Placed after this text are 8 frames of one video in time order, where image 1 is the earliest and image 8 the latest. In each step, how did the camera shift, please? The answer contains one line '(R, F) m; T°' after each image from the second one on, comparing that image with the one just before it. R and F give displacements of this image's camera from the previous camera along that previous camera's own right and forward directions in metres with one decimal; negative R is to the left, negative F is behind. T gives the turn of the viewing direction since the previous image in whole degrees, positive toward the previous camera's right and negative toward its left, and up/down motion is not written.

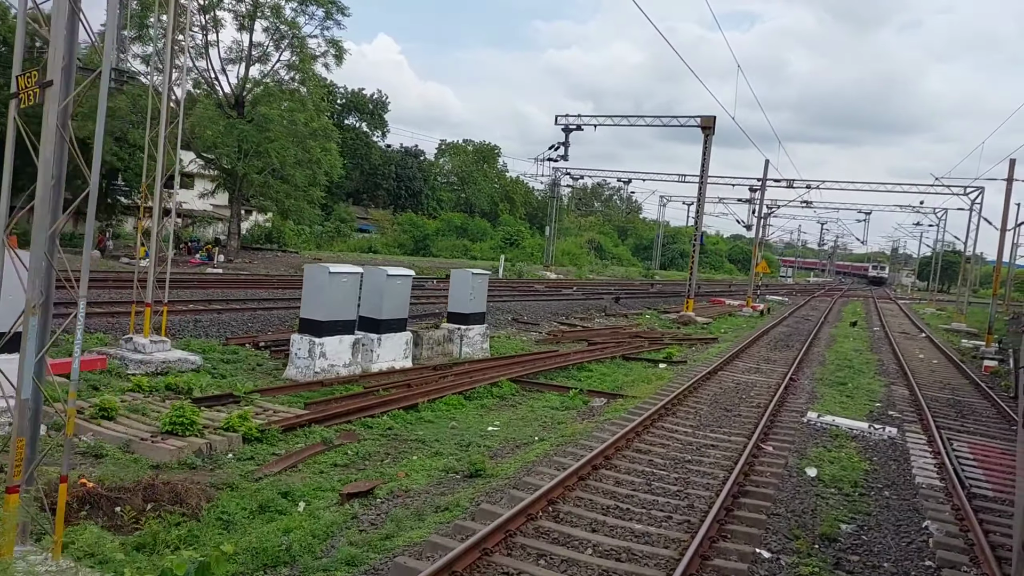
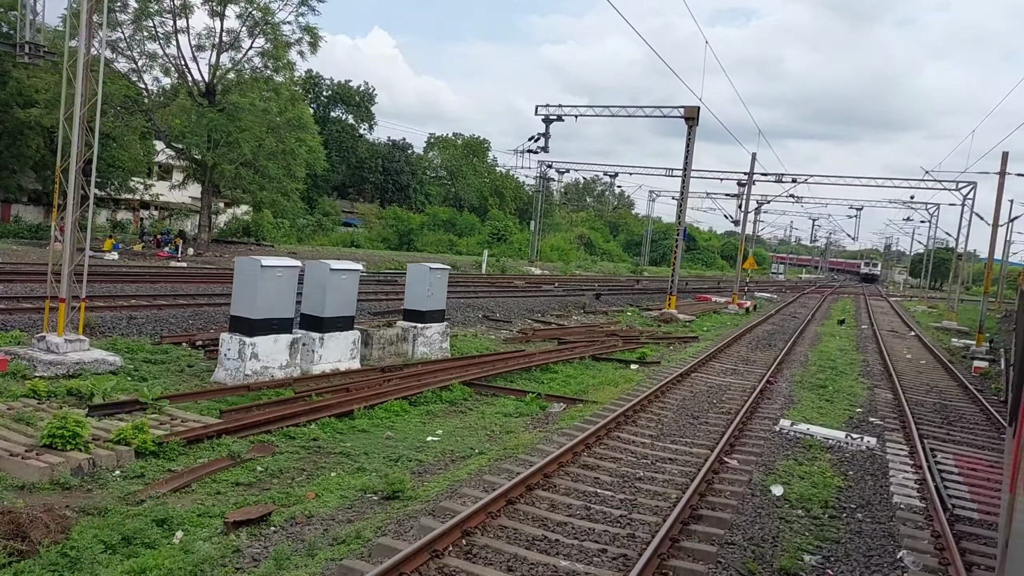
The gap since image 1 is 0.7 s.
(+0.6, +0.9) m; 0°
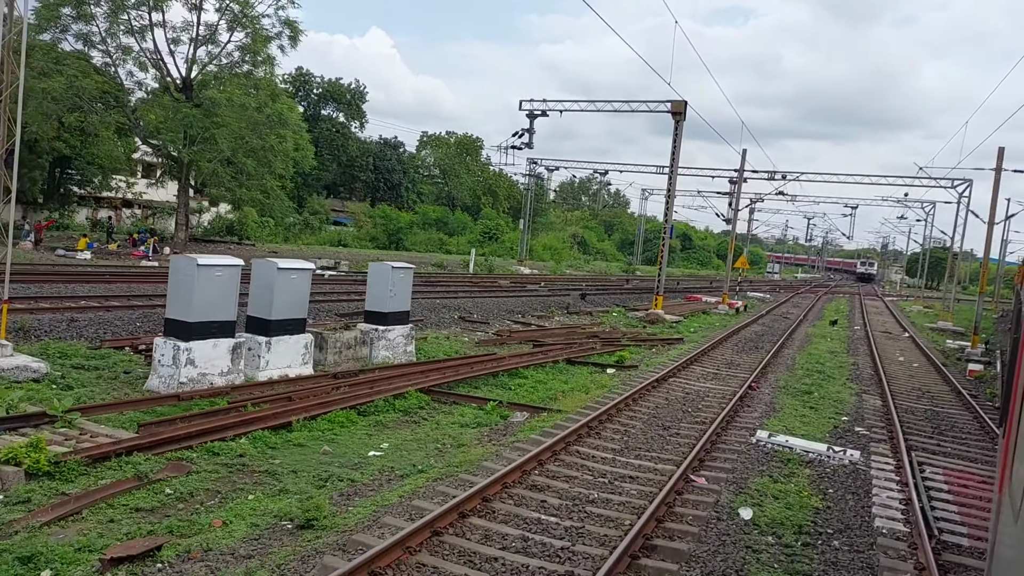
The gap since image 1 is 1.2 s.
(+0.5, +0.7) m; 0°
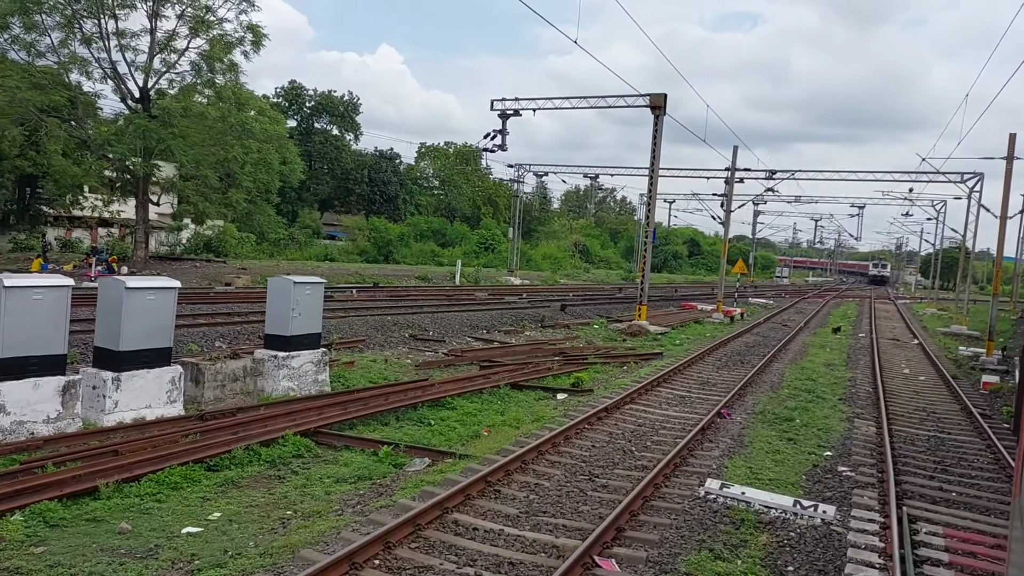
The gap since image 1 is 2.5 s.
(+1.2, +1.9) m; -1°
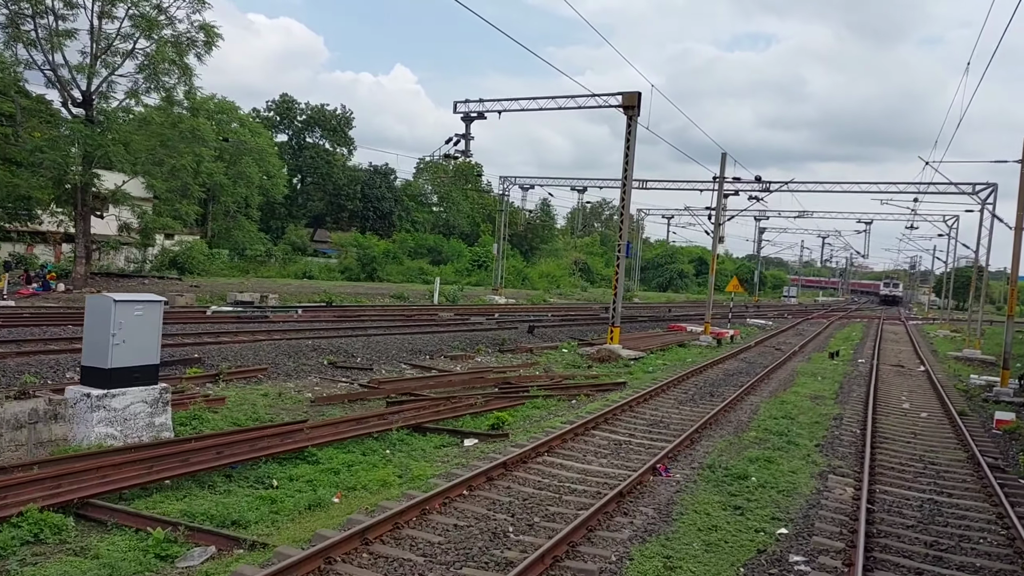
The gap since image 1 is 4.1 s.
(+1.4, +2.3) m; -1°
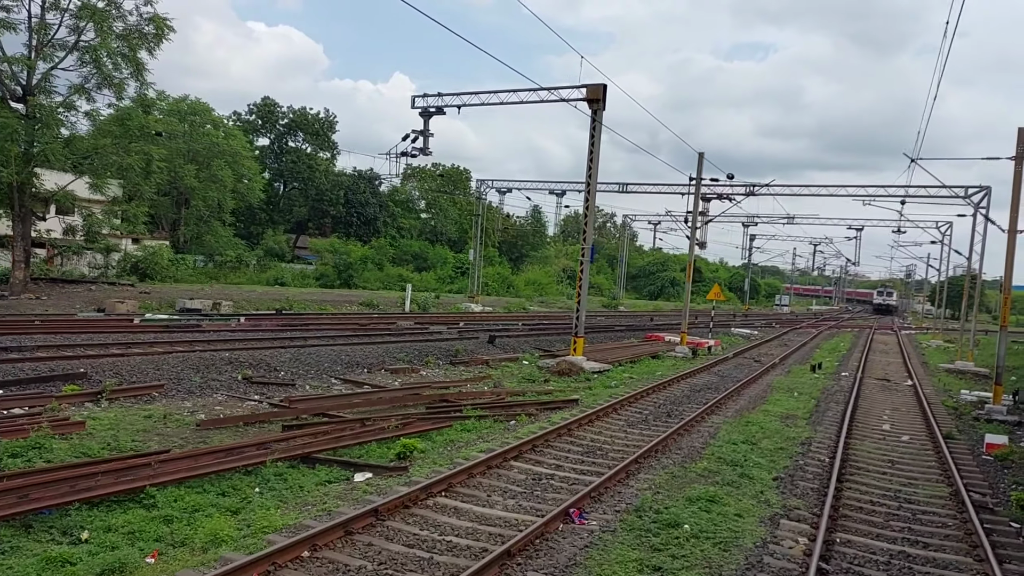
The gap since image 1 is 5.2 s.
(+1.0, +1.5) m; 0°
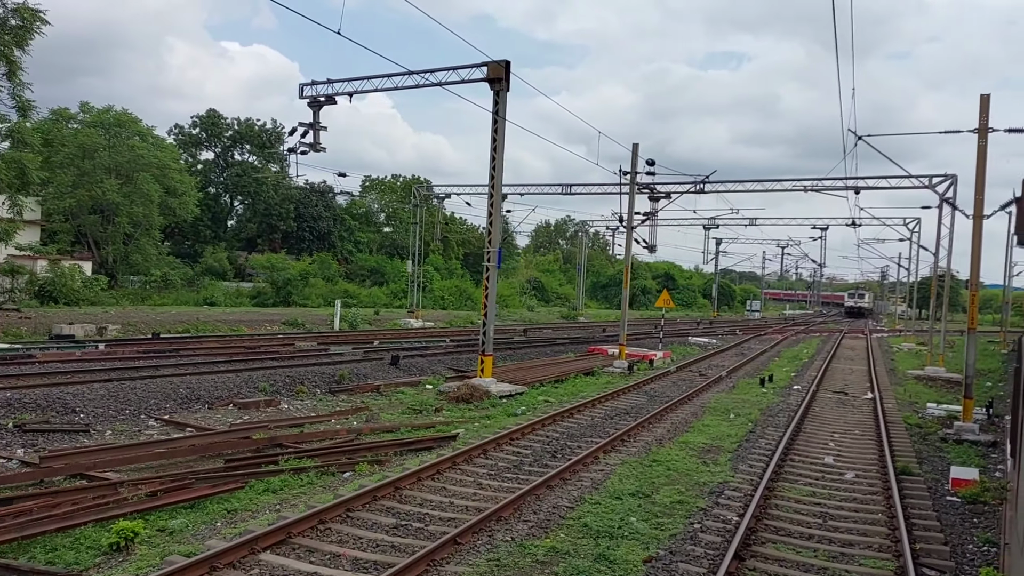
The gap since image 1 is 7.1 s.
(+1.8, +2.7) m; +1°
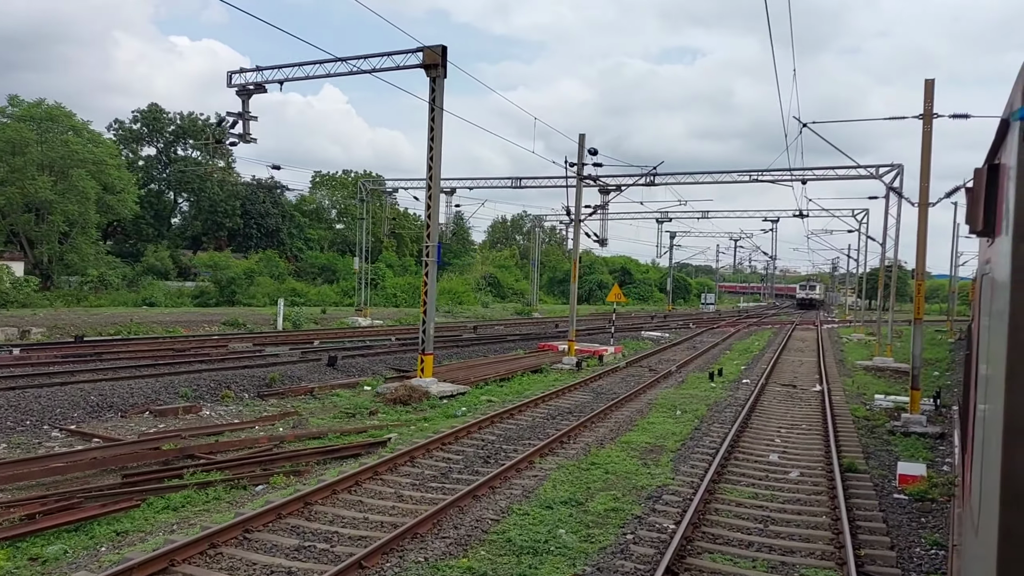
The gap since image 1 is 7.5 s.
(+0.4, +0.6) m; +3°
